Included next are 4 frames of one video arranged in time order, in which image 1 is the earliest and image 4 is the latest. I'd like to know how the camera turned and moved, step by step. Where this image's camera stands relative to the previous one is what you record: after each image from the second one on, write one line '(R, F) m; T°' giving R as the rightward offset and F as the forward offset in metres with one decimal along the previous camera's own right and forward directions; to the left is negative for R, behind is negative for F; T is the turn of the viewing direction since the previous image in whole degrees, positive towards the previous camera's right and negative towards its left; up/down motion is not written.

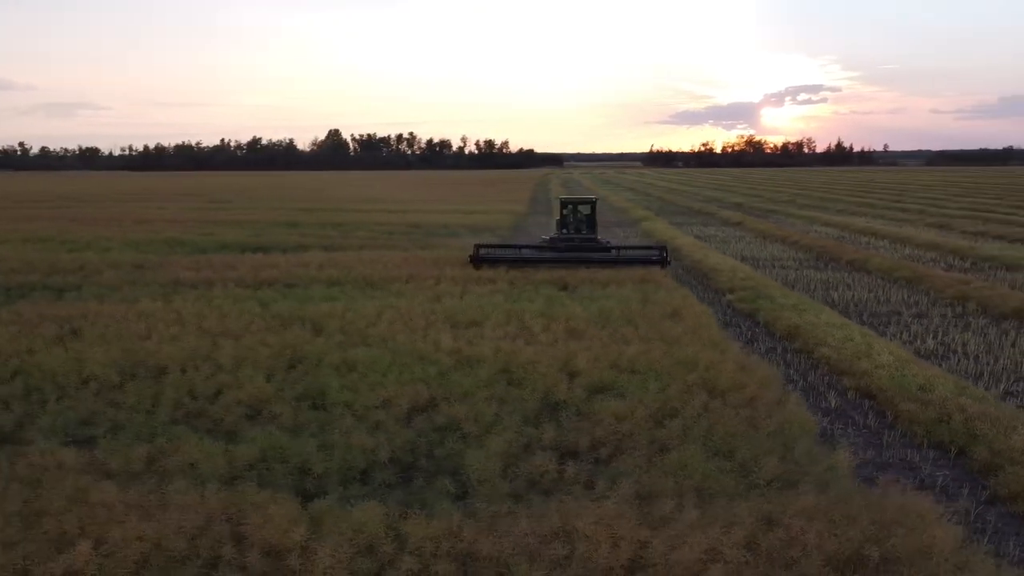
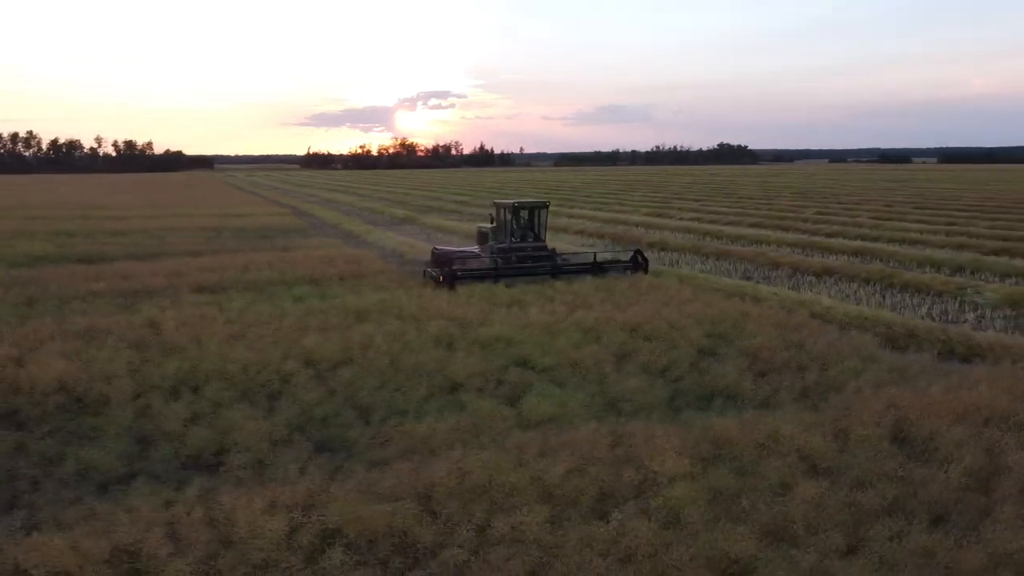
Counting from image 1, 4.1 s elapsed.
(-7.4, -0.5) m; +25°
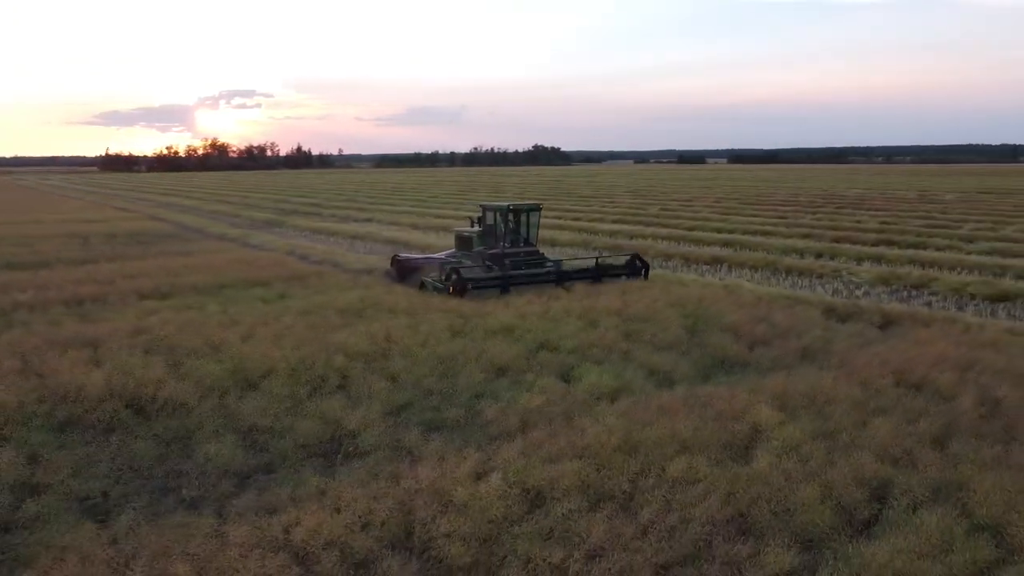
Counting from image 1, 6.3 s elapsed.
(-3.2, -0.6) m; +13°
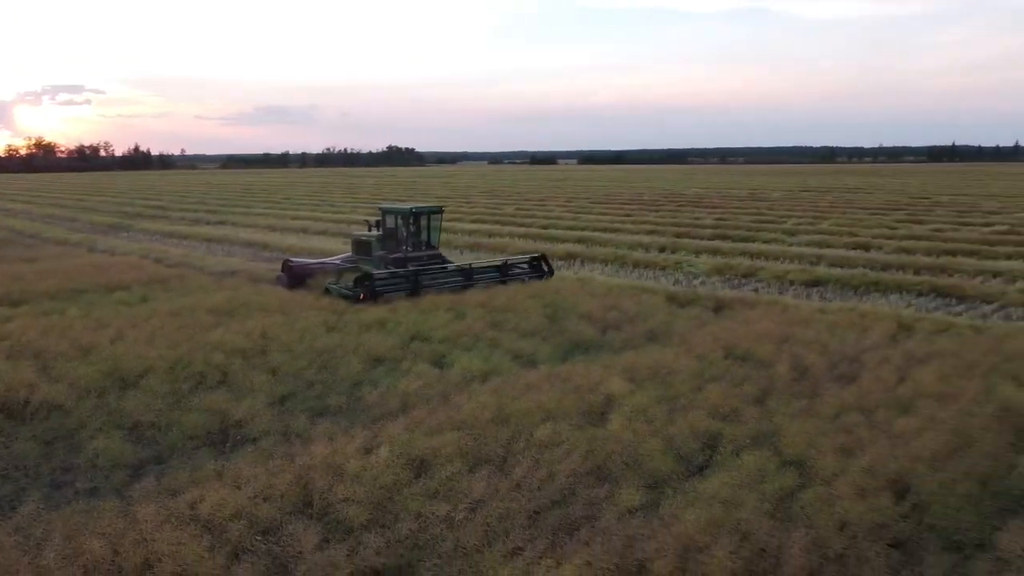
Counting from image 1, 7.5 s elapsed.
(-0.3, -0.9) m; +10°
